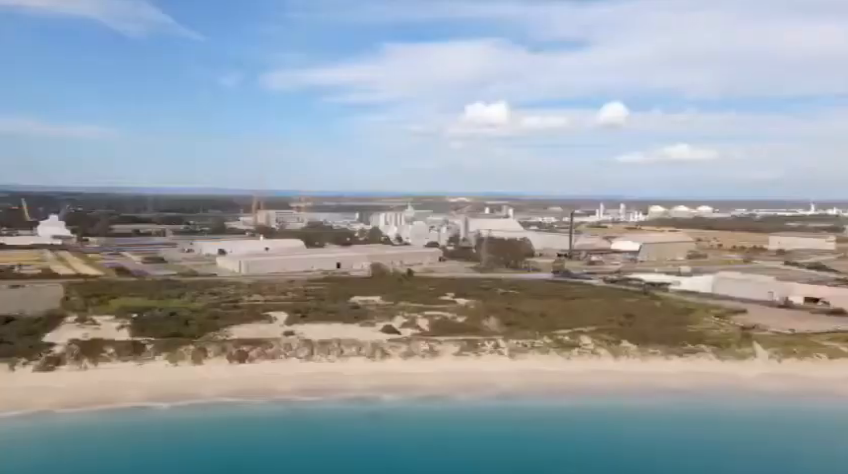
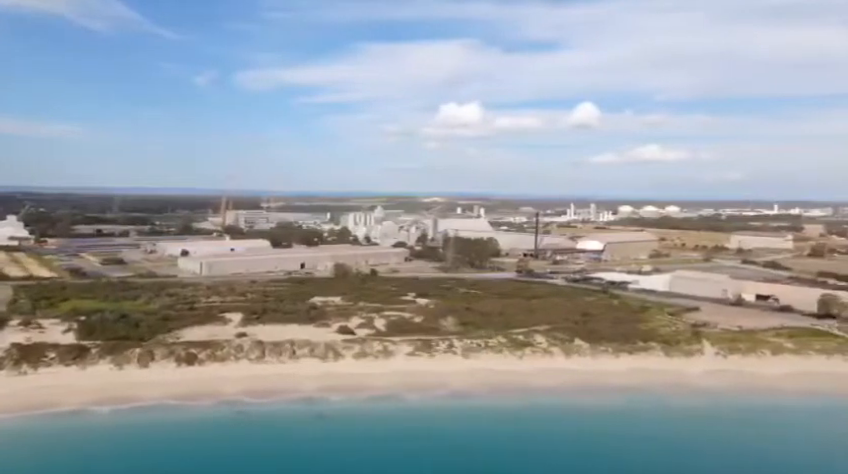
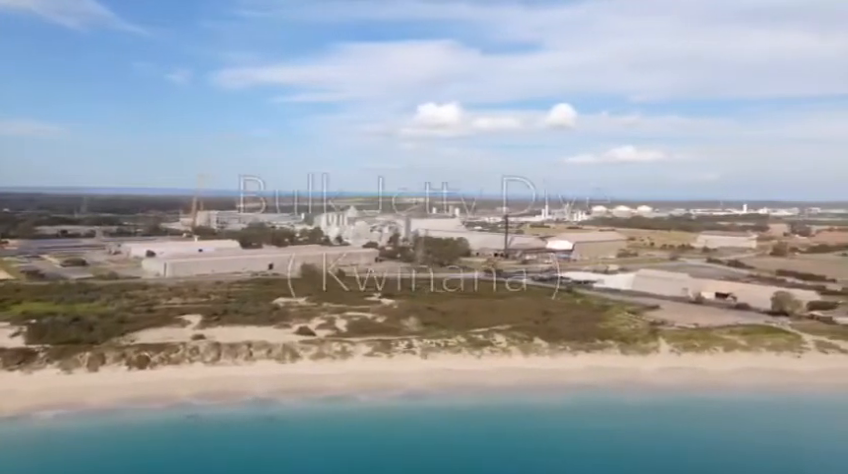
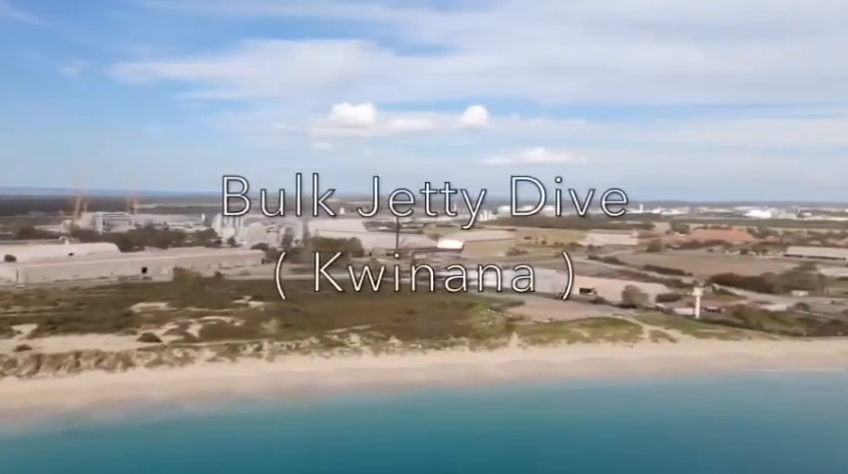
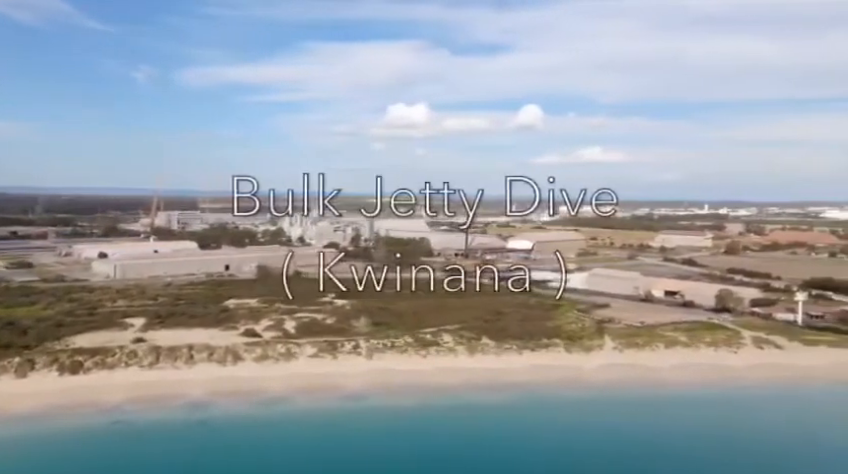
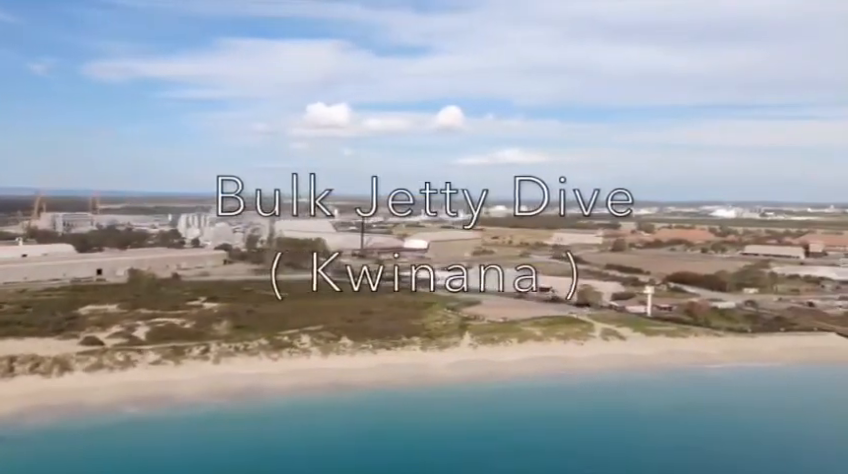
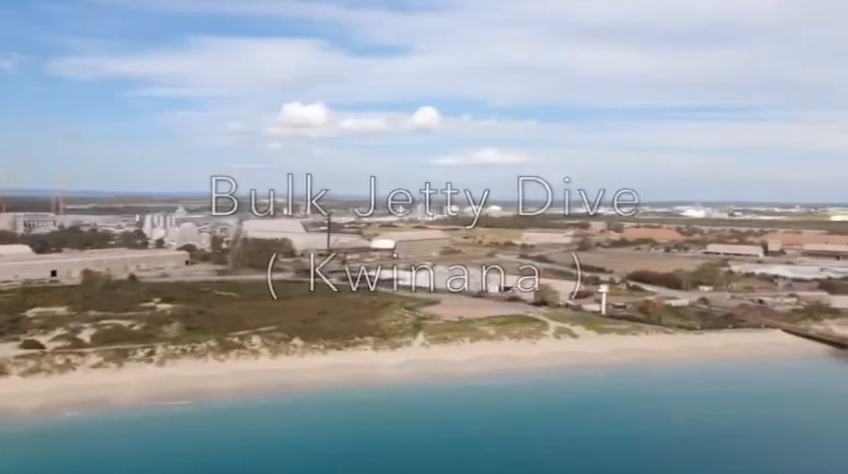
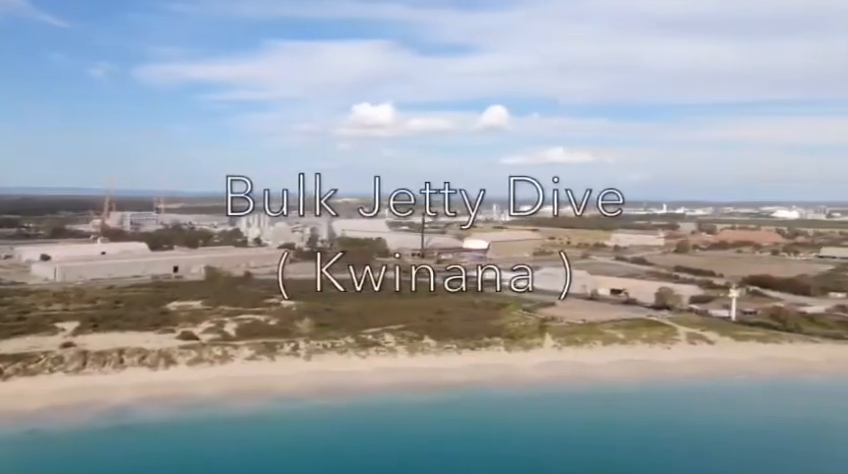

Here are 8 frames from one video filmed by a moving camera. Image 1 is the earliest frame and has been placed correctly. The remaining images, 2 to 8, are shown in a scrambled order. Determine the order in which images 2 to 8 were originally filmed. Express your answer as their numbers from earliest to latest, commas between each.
2, 3, 5, 8, 4, 6, 7
